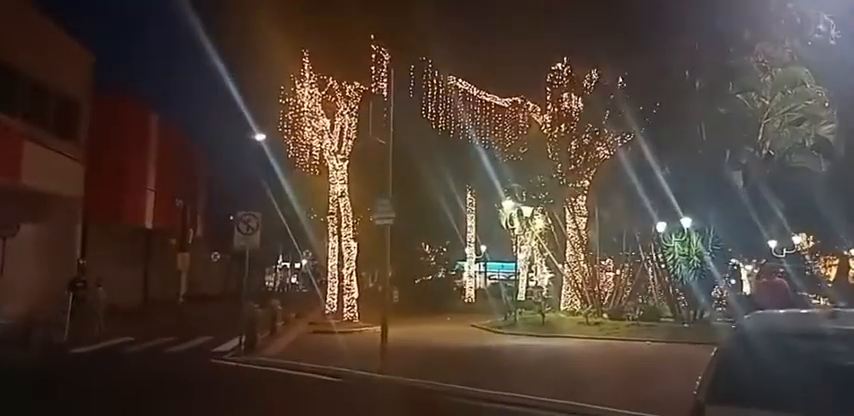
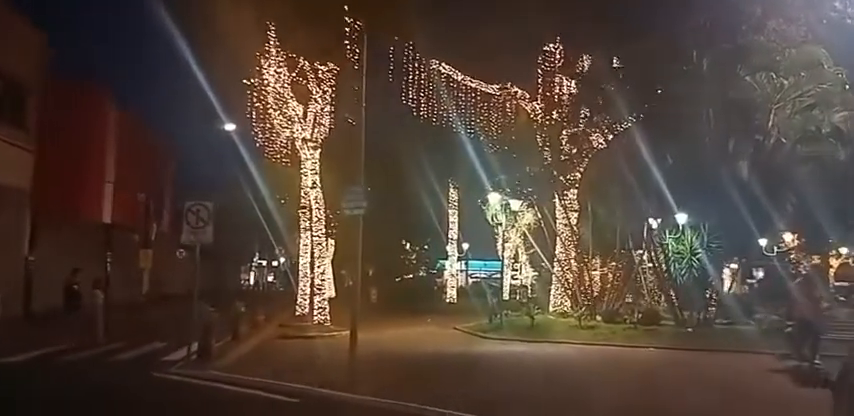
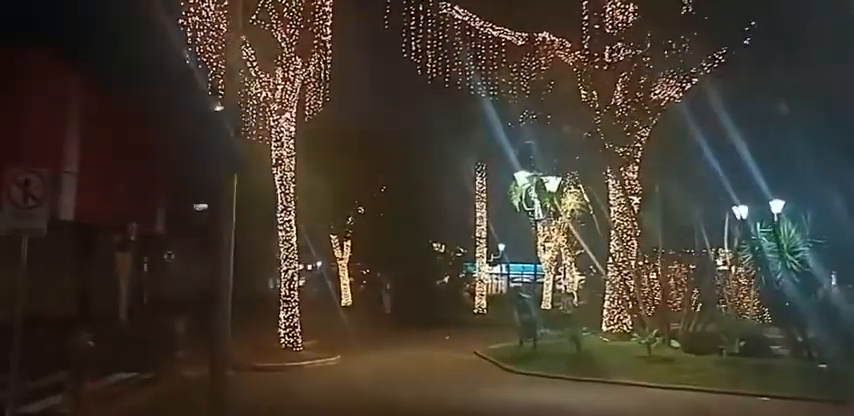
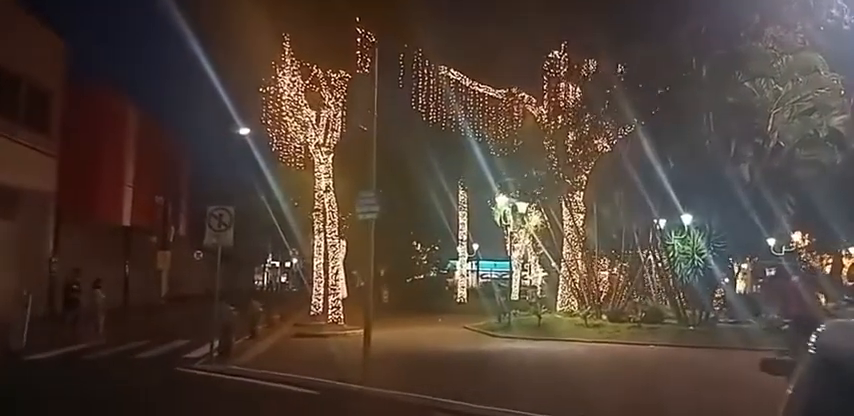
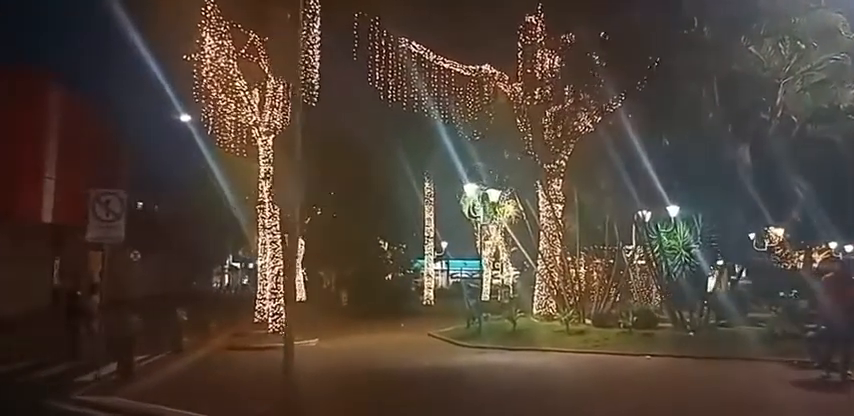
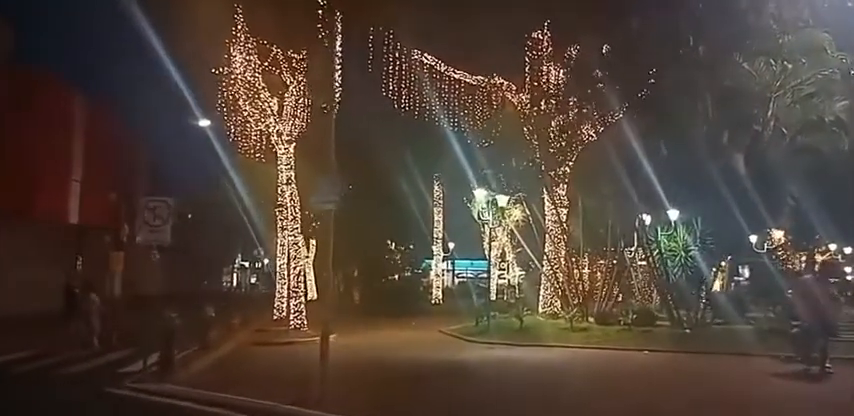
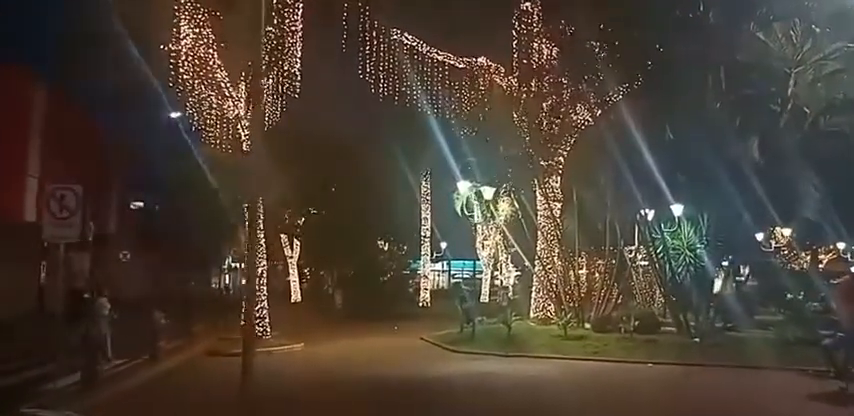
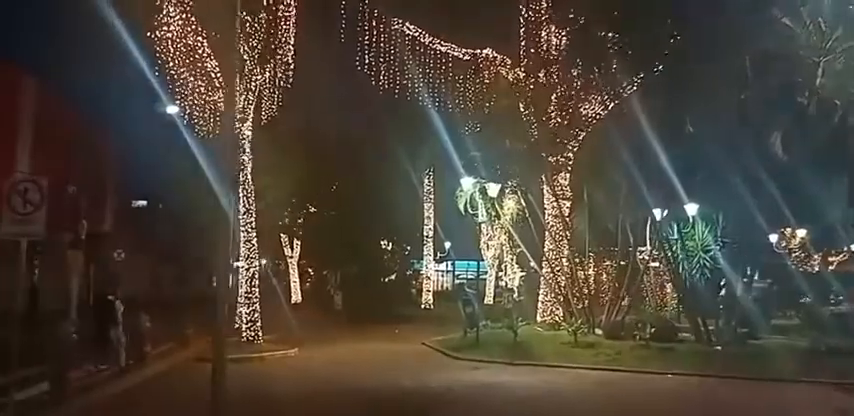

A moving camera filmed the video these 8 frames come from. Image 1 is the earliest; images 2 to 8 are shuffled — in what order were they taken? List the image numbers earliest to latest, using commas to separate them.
4, 2, 6, 5, 7, 8, 3
